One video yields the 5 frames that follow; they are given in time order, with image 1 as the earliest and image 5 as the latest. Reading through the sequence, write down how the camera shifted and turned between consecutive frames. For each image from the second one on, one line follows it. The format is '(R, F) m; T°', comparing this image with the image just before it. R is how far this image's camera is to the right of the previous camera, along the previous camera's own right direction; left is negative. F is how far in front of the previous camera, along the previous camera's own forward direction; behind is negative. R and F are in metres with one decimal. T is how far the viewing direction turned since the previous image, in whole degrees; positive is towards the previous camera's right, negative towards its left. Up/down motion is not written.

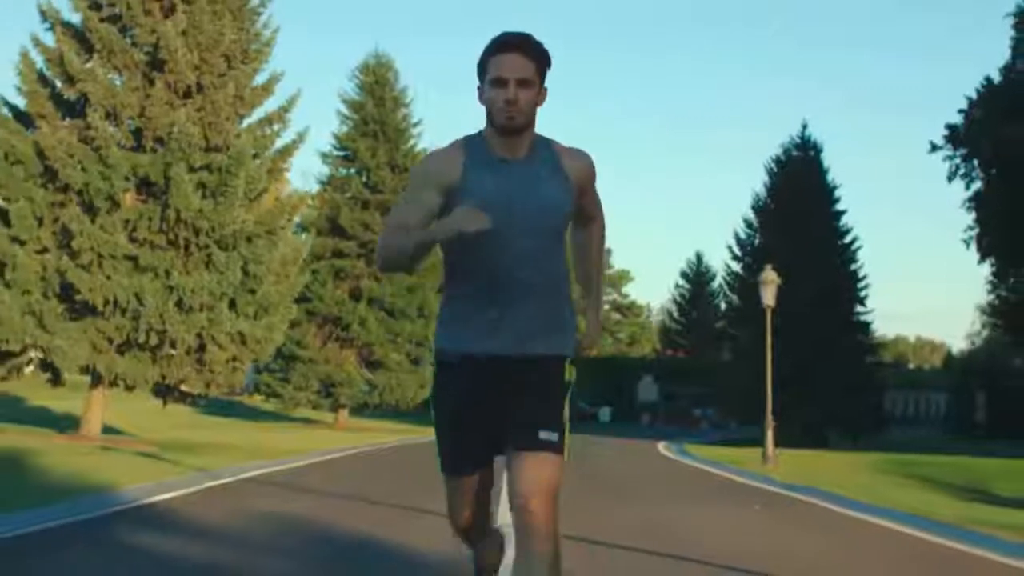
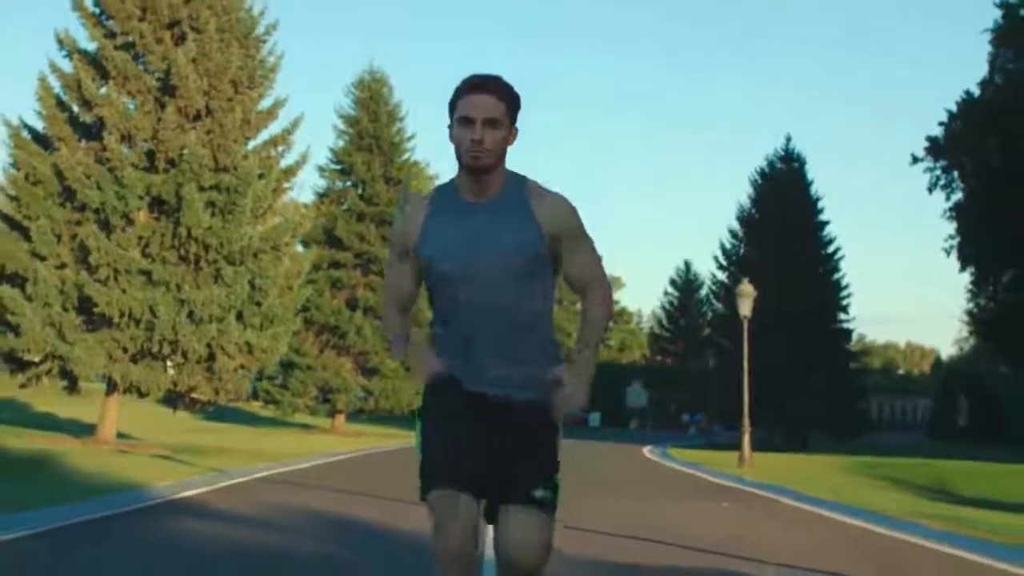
(0.0, -1.5) m; 0°
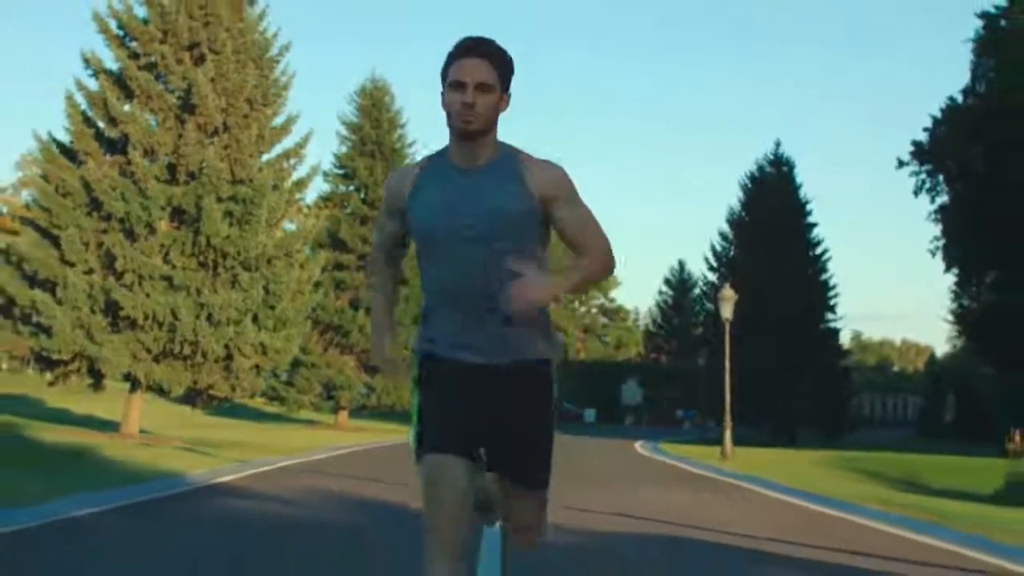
(0.0, -1.9) m; 0°
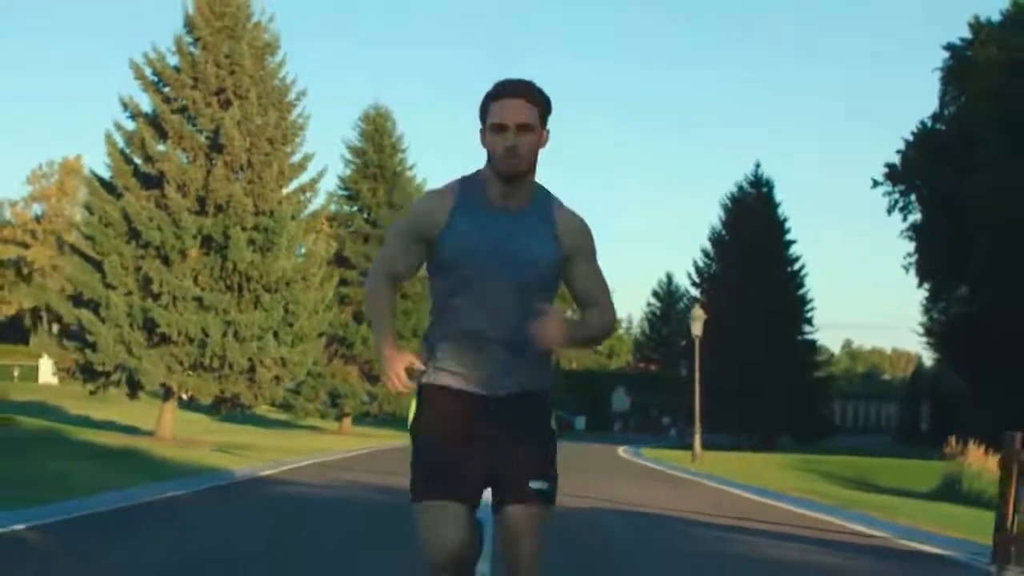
(0.0, -3.4) m; 0°
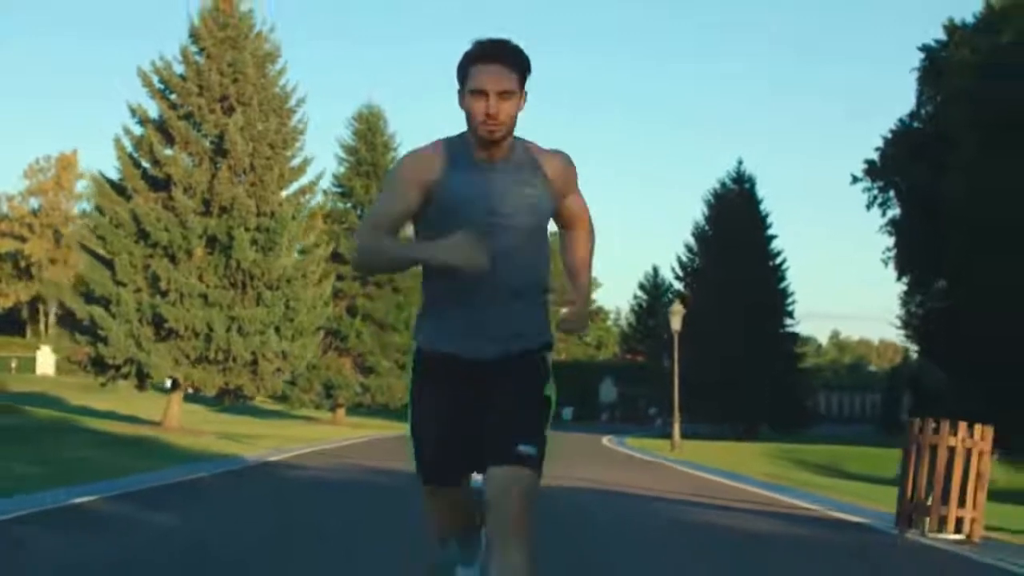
(0.0, -1.8) m; 0°
